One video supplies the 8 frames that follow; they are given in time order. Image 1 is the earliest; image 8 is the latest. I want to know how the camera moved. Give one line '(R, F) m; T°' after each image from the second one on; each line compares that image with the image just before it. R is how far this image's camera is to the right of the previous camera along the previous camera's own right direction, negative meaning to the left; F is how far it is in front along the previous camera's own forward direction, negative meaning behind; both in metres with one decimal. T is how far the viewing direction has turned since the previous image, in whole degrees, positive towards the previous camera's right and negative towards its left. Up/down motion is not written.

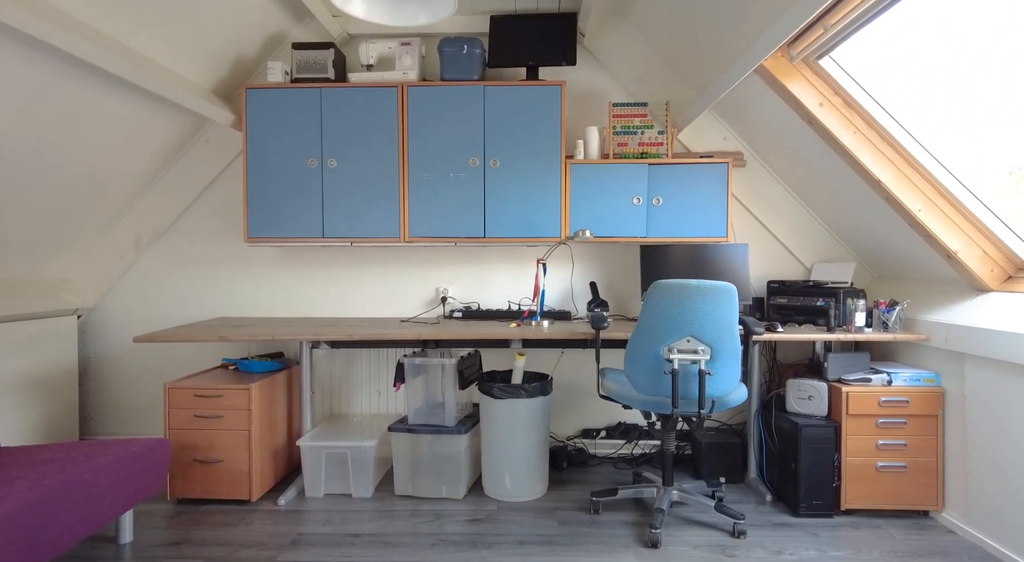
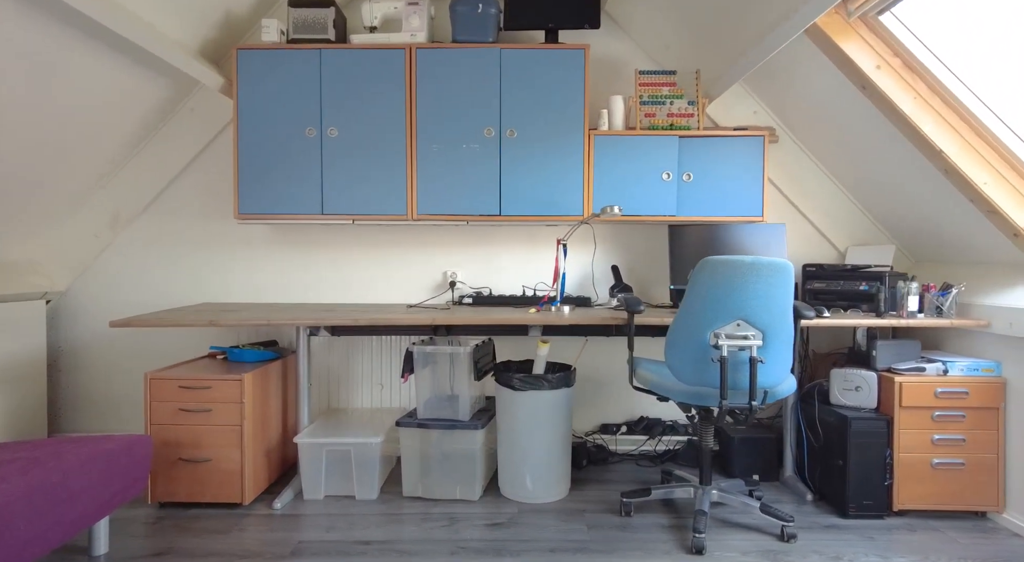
(-0.2, +0.2) m; +2°
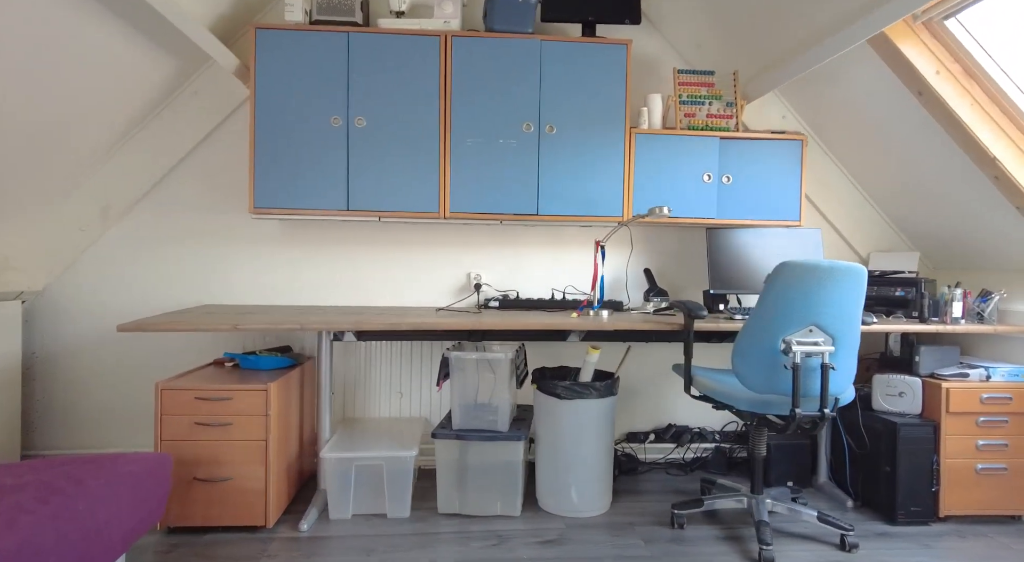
(-0.4, +0.1) m; +5°
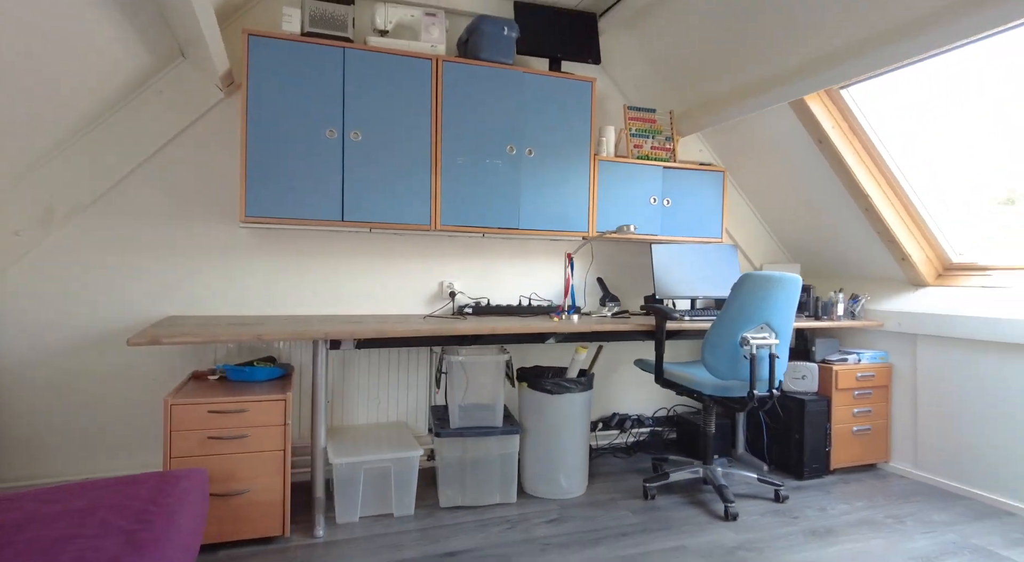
(-0.6, -0.2) m; +15°
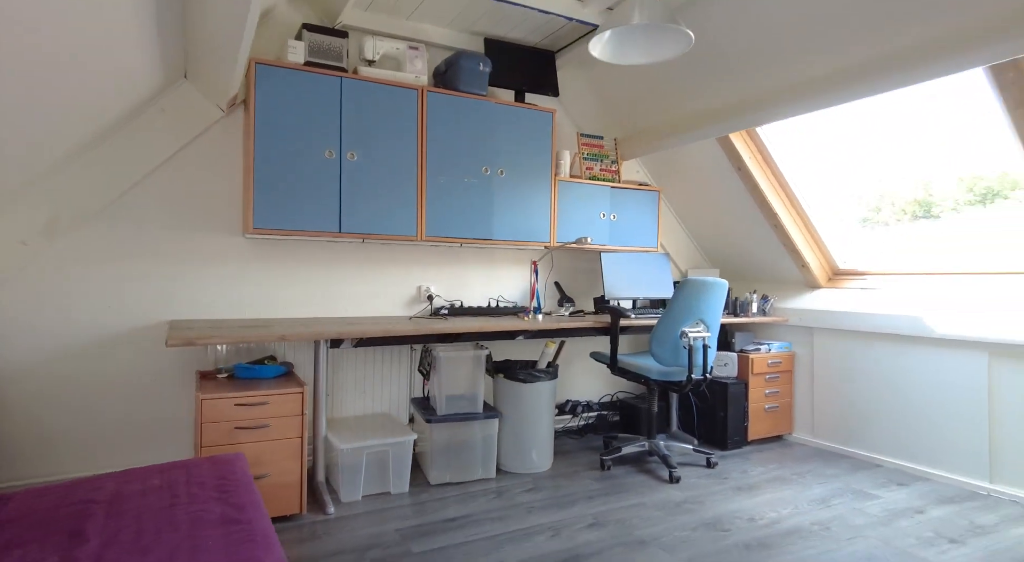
(-0.3, -0.4) m; +8°
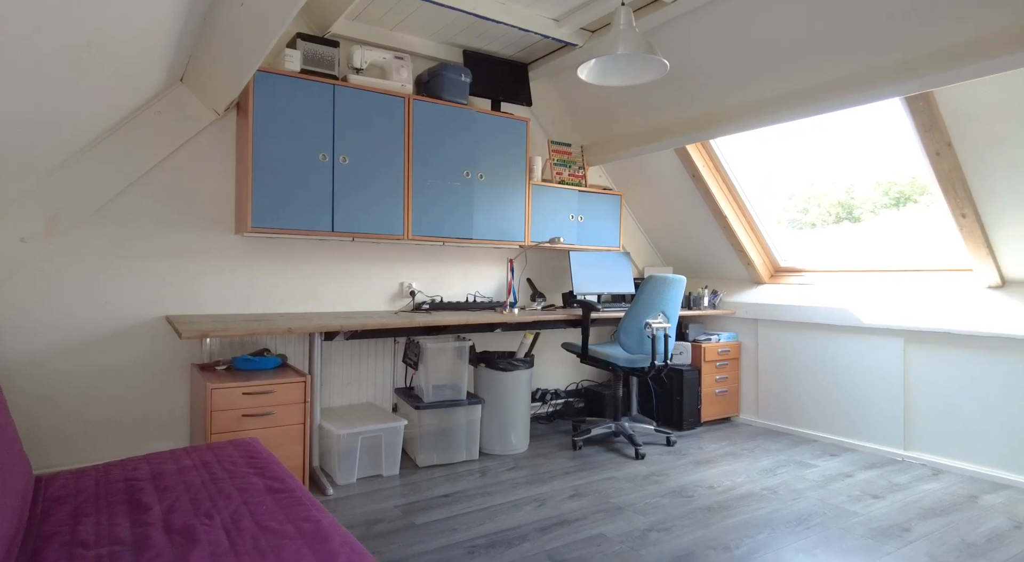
(-0.2, -0.2) m; +5°
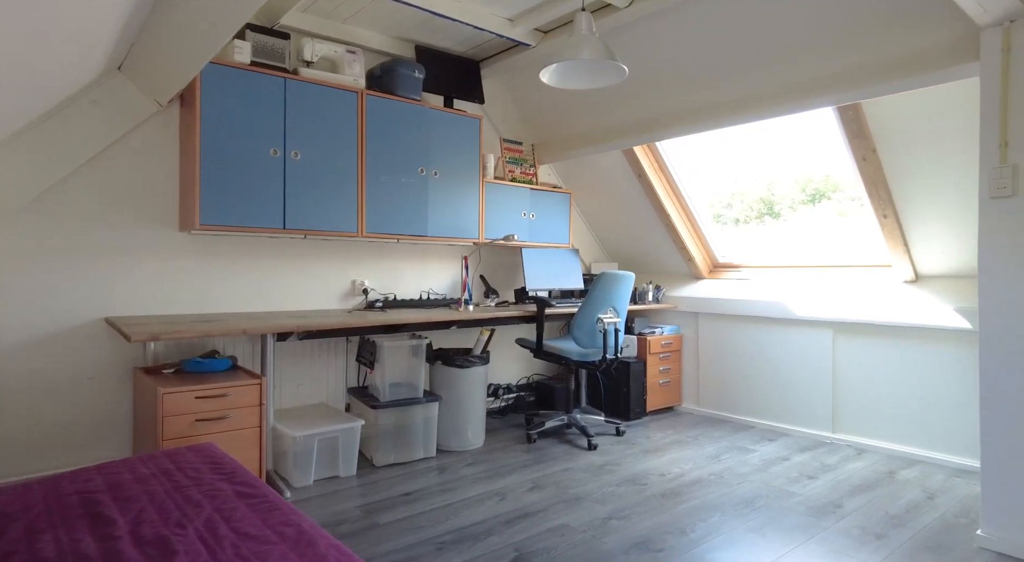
(-0.1, 0.0) m; +6°
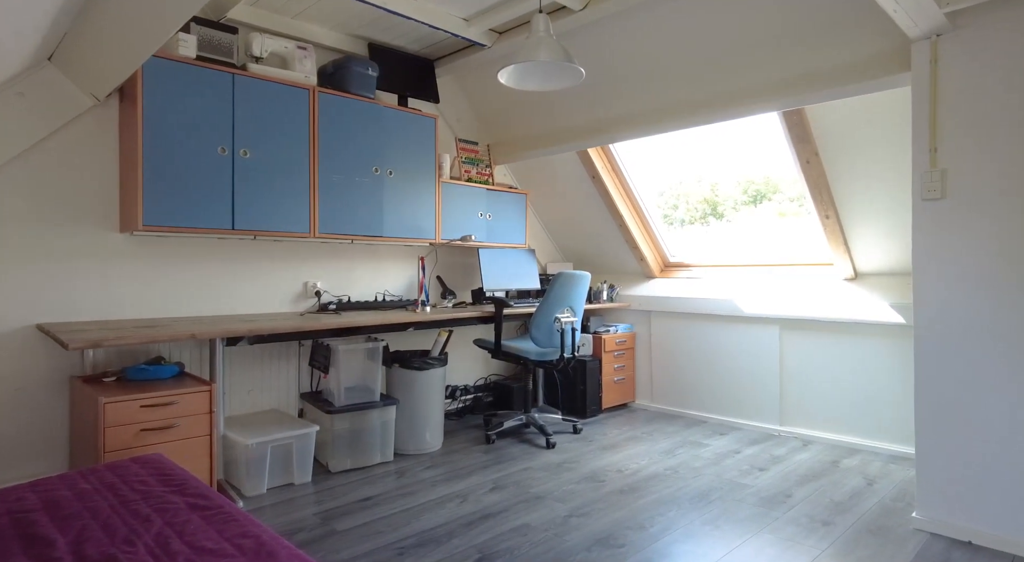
(0.0, 0.0) m; +5°
